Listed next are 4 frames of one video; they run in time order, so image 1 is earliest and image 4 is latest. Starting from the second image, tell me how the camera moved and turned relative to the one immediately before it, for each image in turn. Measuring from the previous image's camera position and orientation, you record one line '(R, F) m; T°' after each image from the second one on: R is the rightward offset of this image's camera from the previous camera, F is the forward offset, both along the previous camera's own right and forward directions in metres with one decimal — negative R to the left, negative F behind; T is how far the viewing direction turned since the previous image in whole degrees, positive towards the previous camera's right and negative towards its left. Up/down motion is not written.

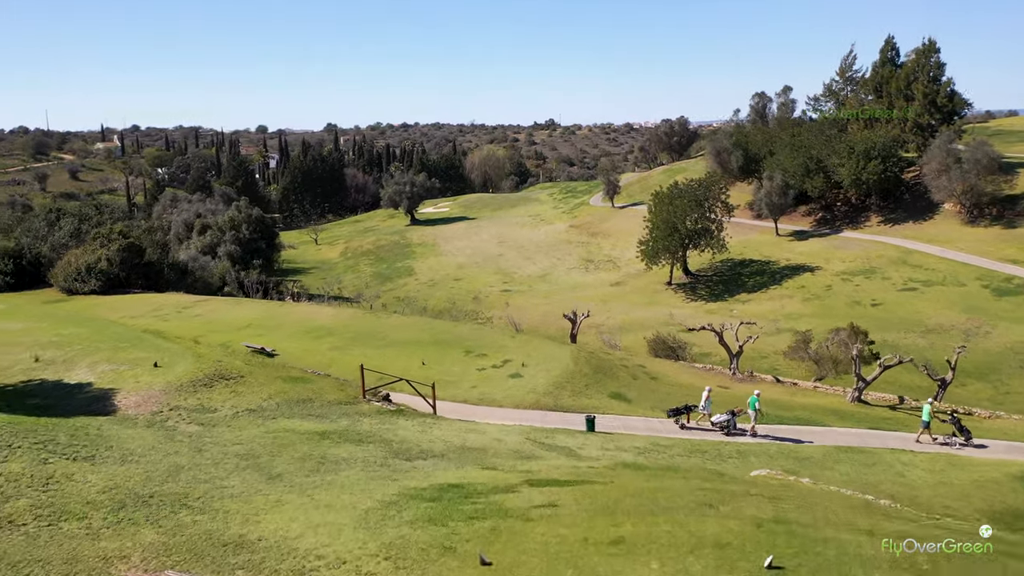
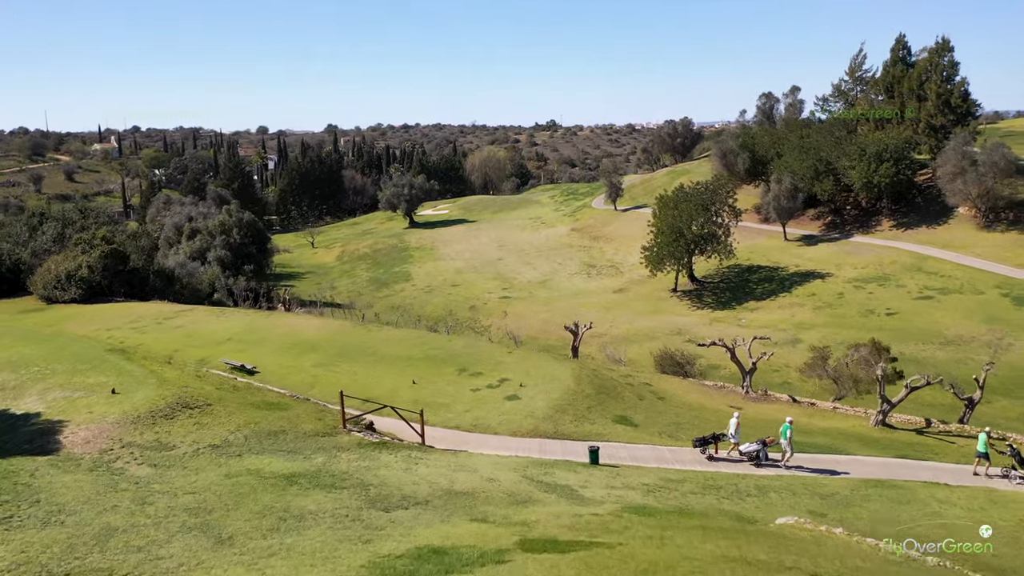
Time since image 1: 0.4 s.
(+0.1, +1.6) m; 0°
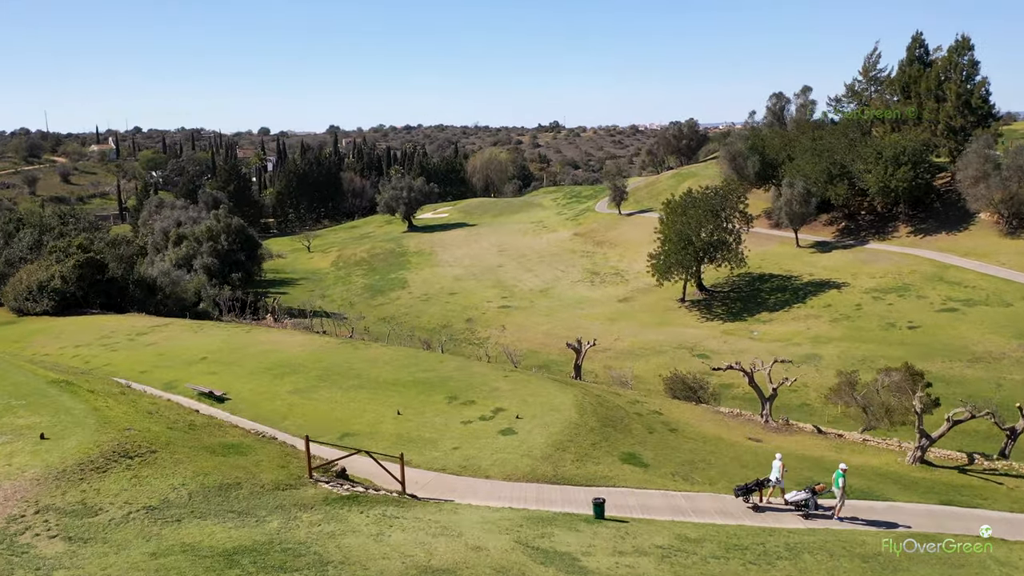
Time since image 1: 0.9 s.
(+0.2, +2.1) m; 0°
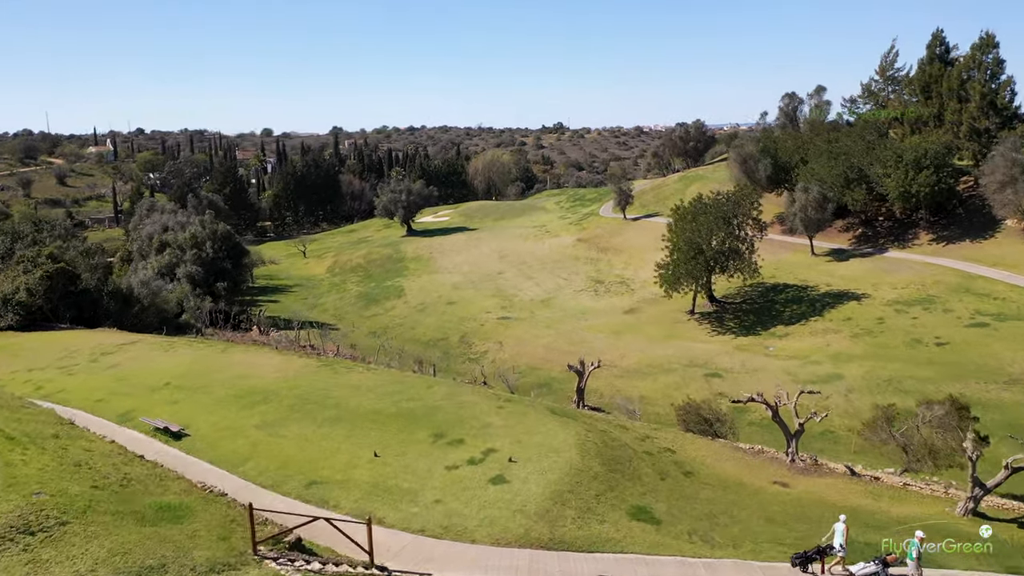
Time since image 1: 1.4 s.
(+0.2, +2.4) m; 0°
